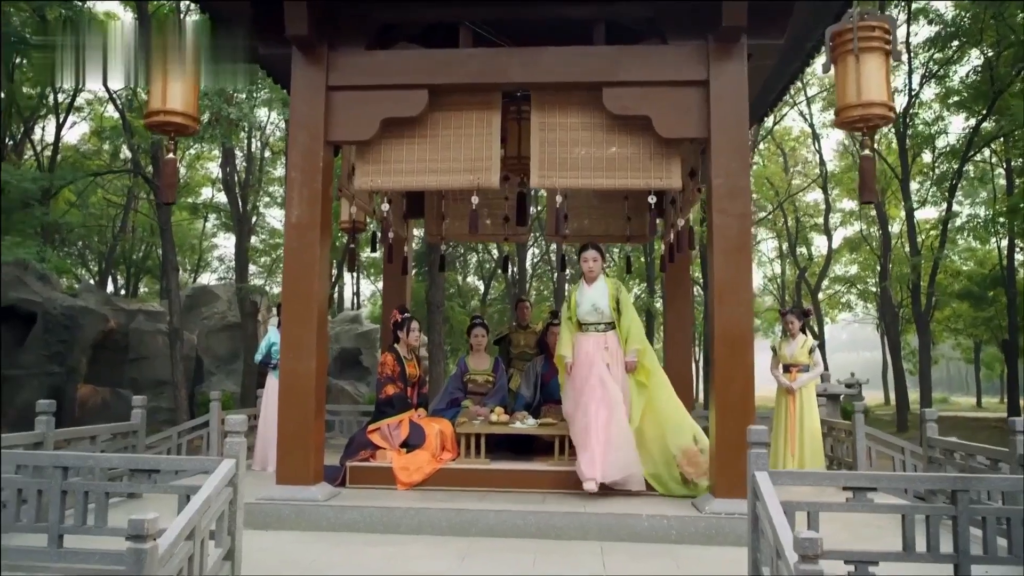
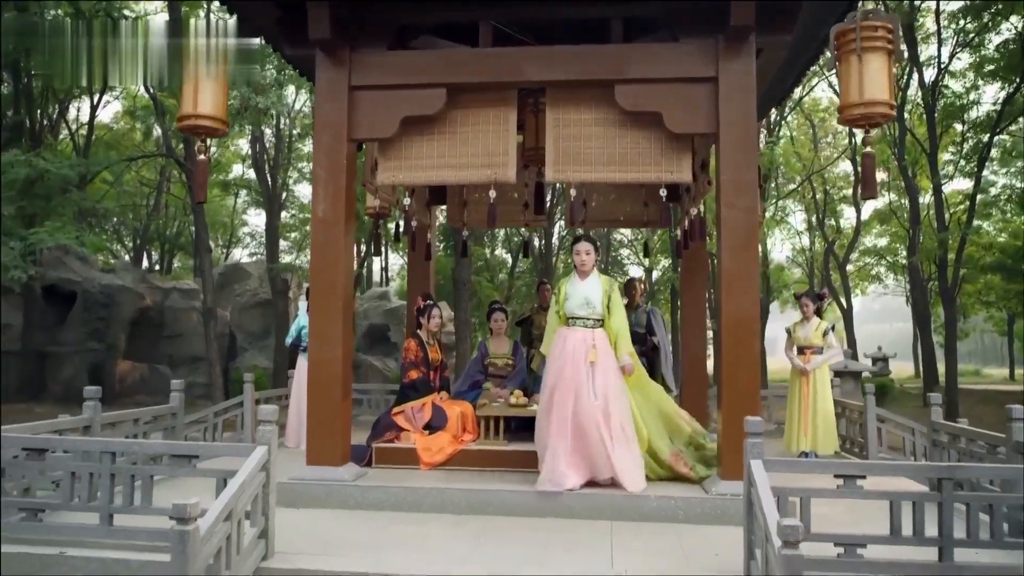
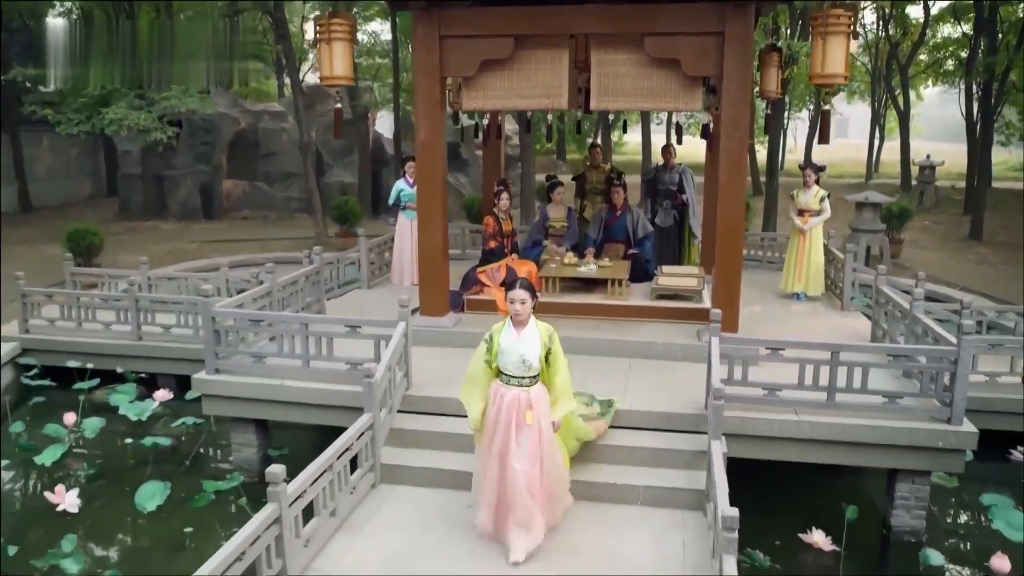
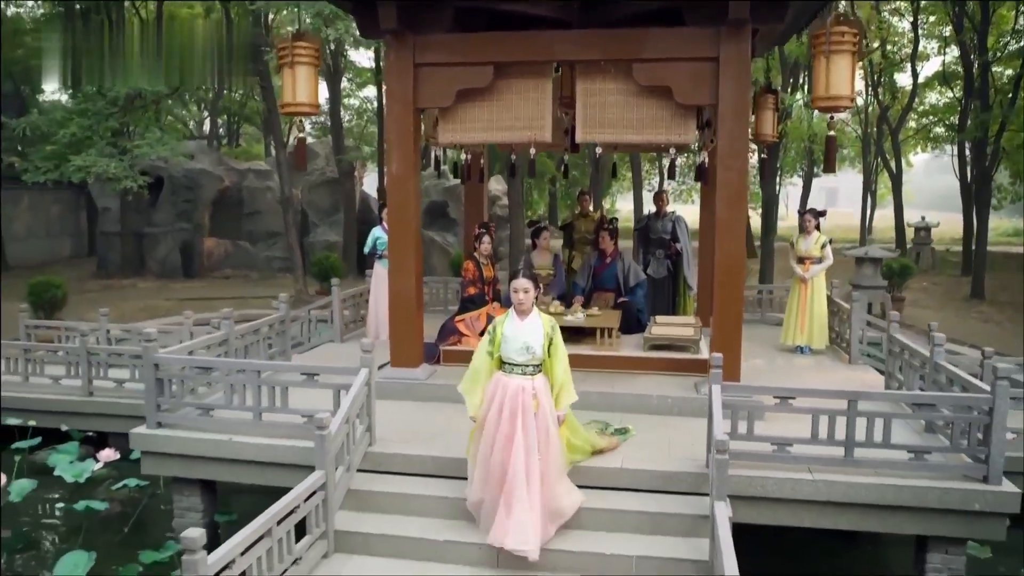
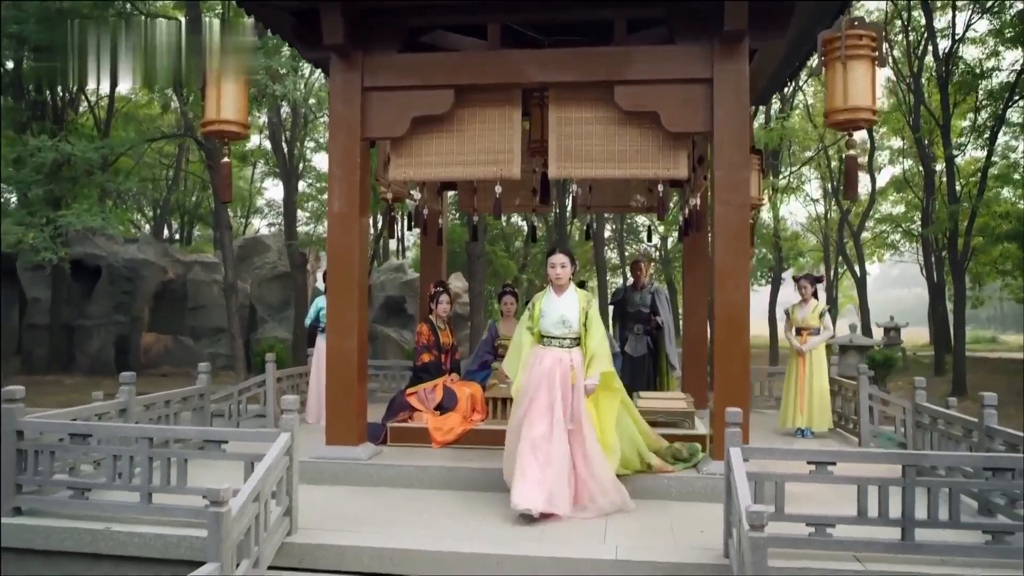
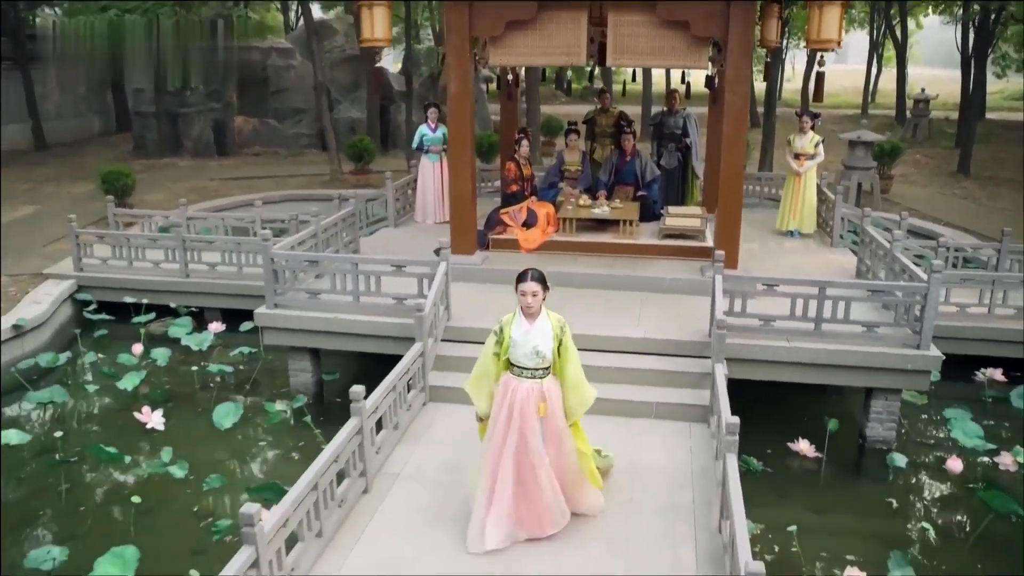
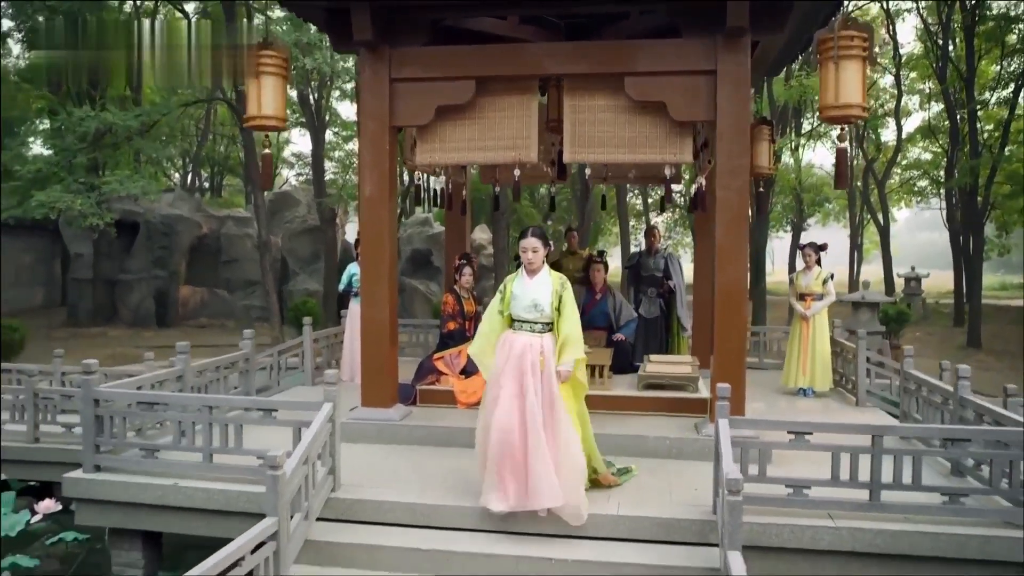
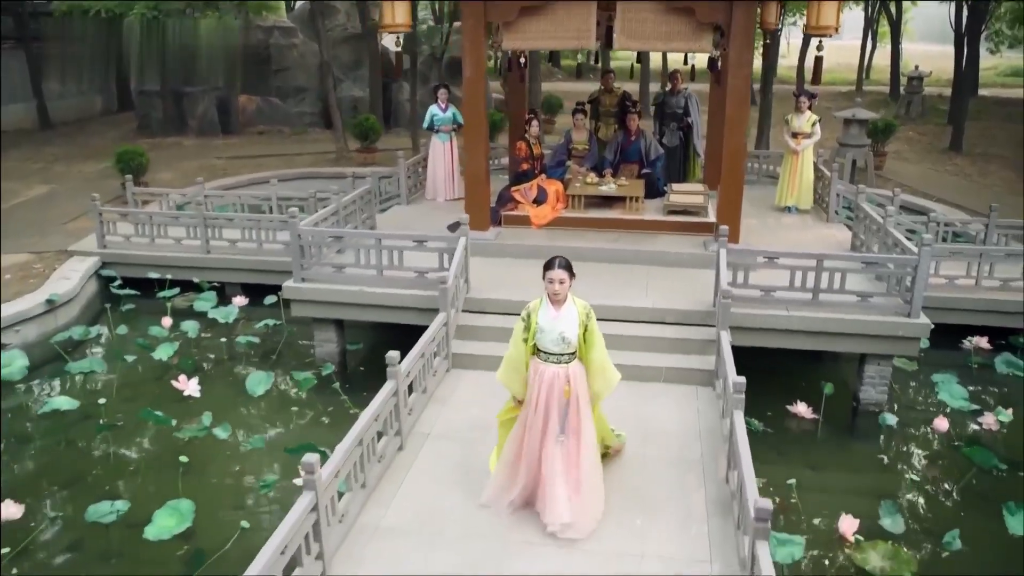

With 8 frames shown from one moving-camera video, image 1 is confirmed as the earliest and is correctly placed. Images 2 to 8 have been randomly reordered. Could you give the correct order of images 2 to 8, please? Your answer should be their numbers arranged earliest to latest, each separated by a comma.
2, 5, 7, 4, 3, 6, 8
